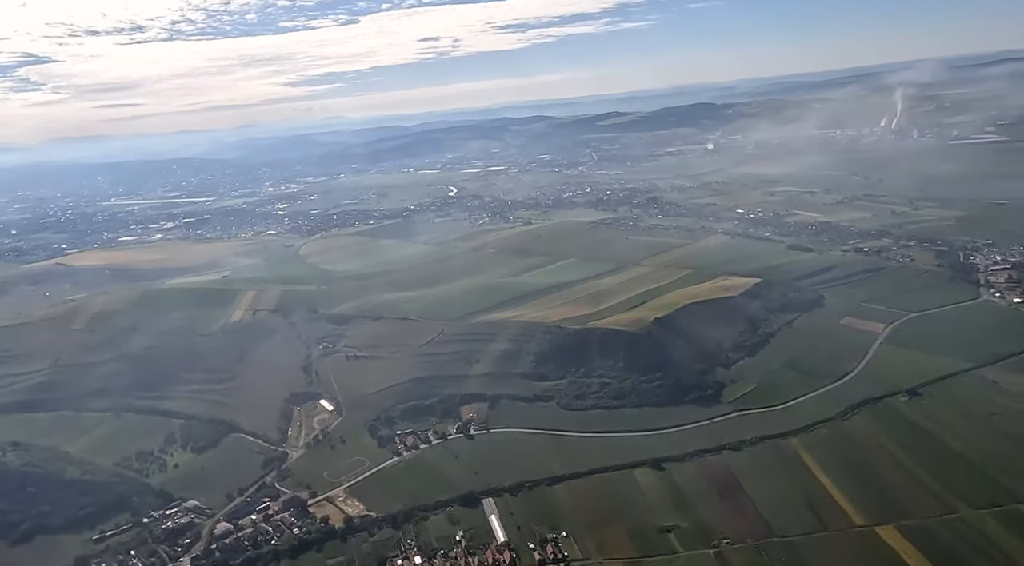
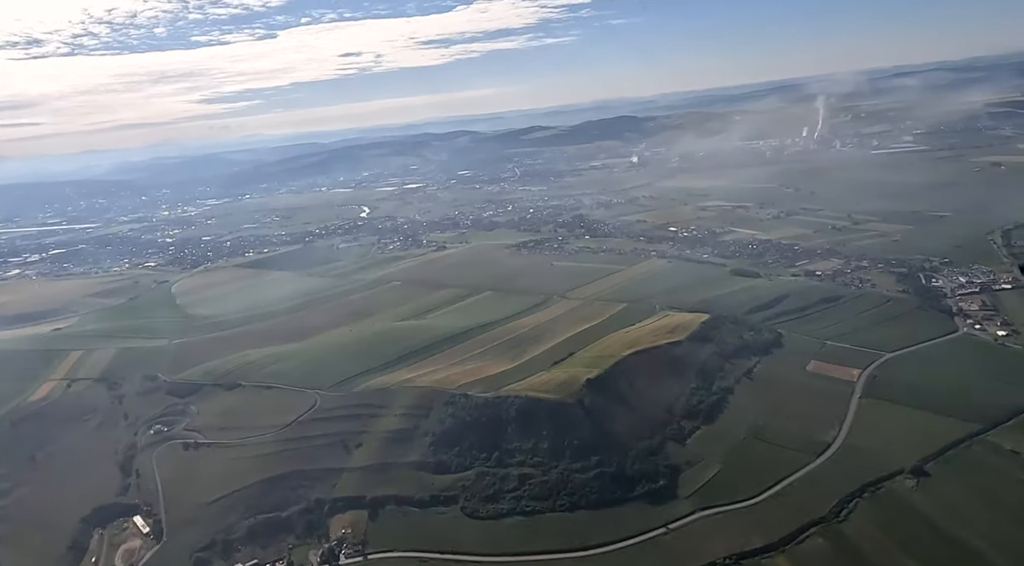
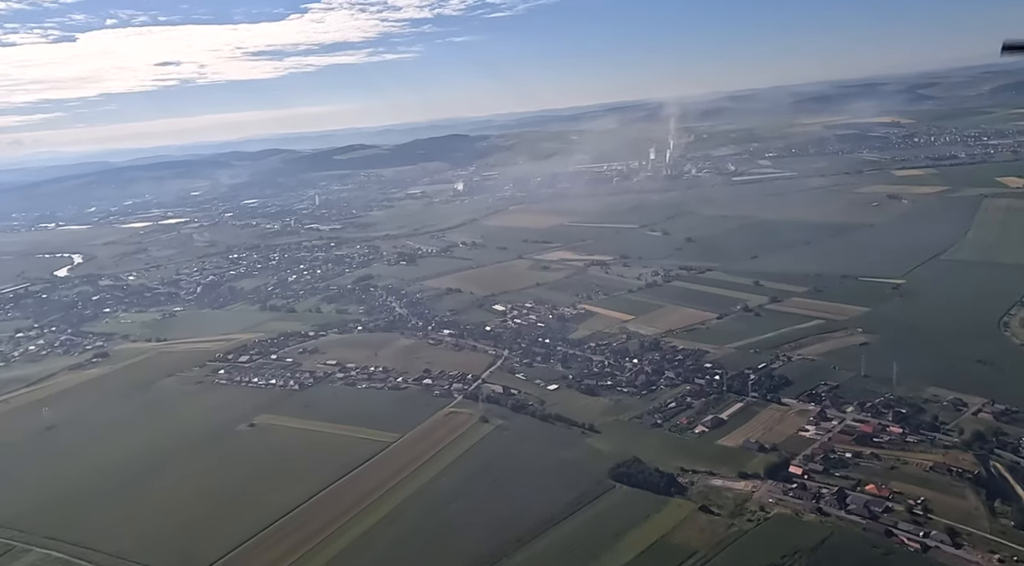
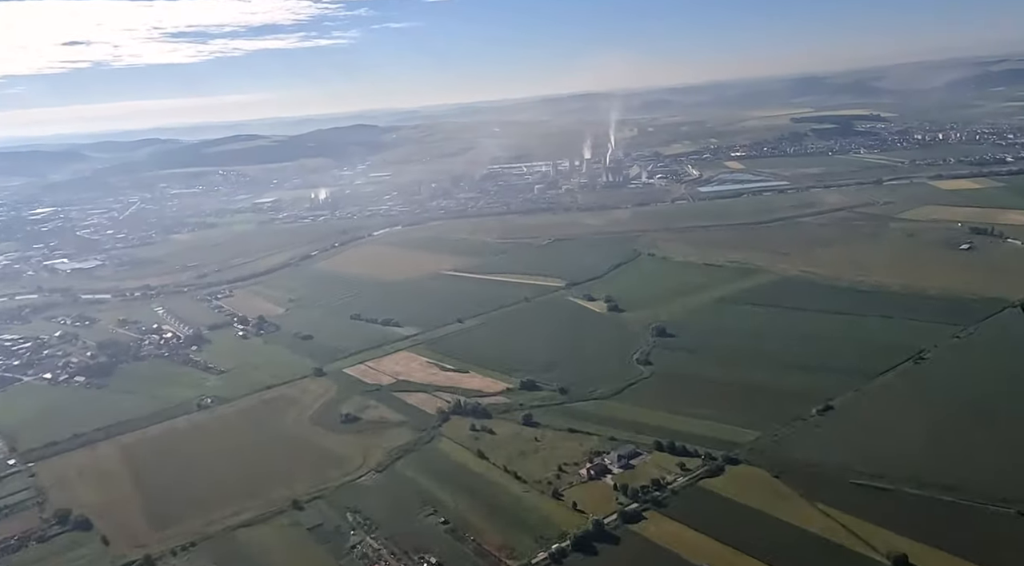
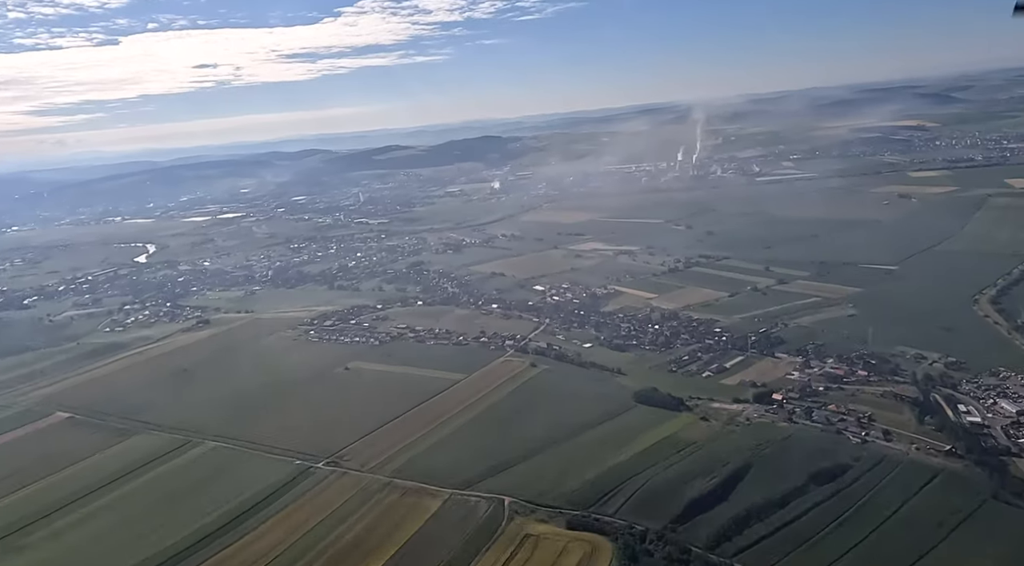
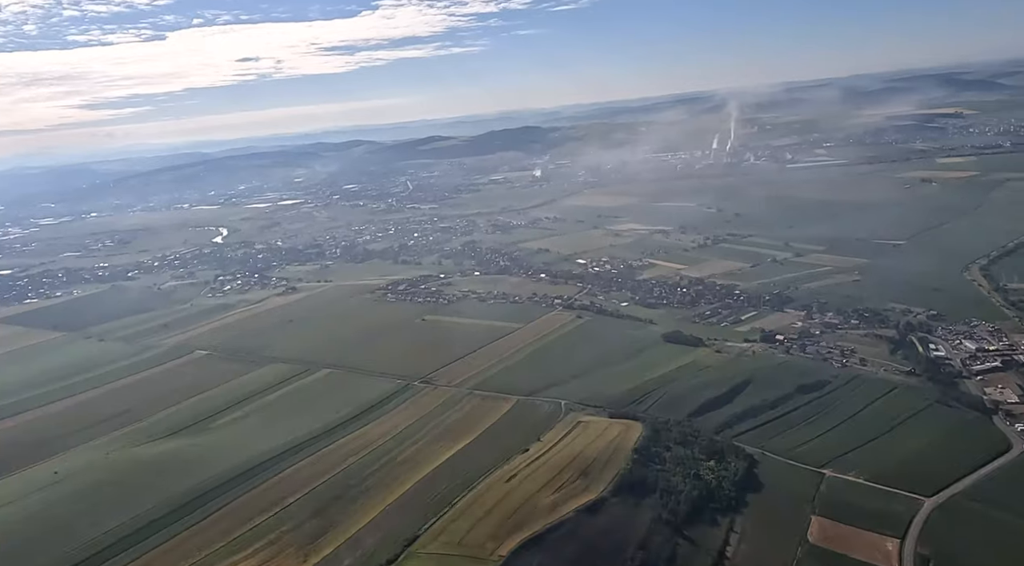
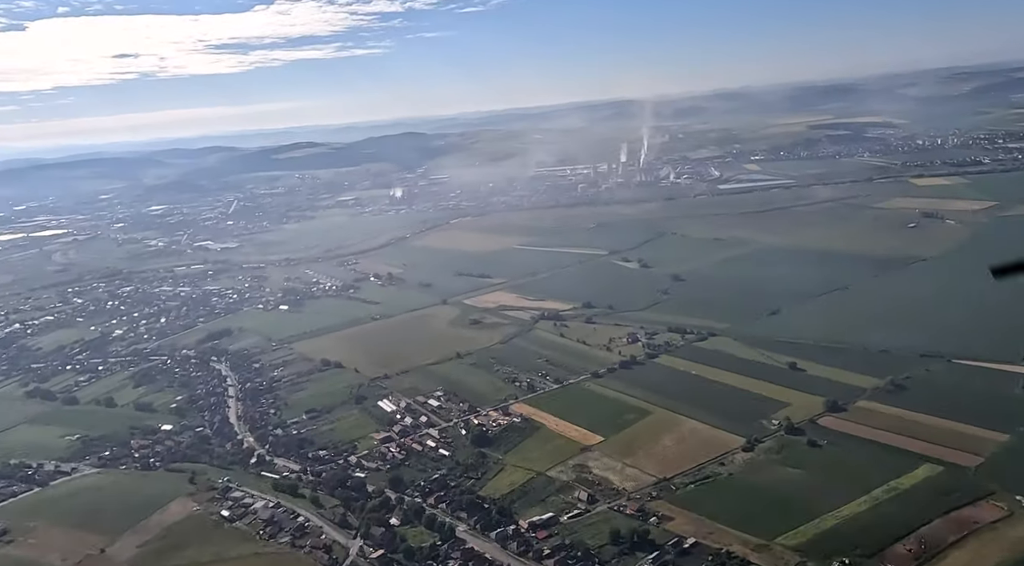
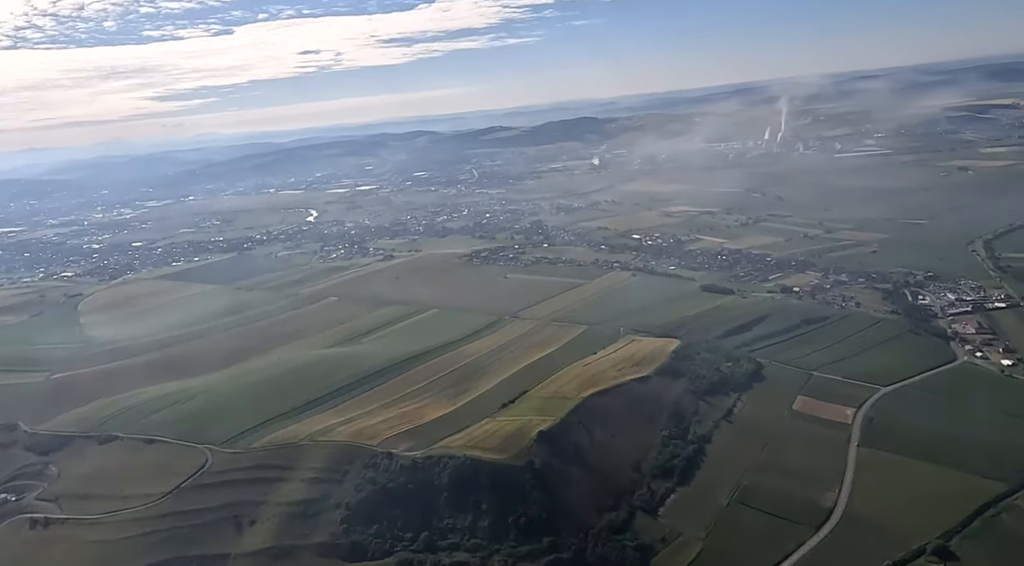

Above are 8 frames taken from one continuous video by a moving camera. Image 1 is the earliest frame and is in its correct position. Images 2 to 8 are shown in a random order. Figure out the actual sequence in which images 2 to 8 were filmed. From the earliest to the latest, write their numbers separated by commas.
2, 8, 6, 5, 3, 7, 4
